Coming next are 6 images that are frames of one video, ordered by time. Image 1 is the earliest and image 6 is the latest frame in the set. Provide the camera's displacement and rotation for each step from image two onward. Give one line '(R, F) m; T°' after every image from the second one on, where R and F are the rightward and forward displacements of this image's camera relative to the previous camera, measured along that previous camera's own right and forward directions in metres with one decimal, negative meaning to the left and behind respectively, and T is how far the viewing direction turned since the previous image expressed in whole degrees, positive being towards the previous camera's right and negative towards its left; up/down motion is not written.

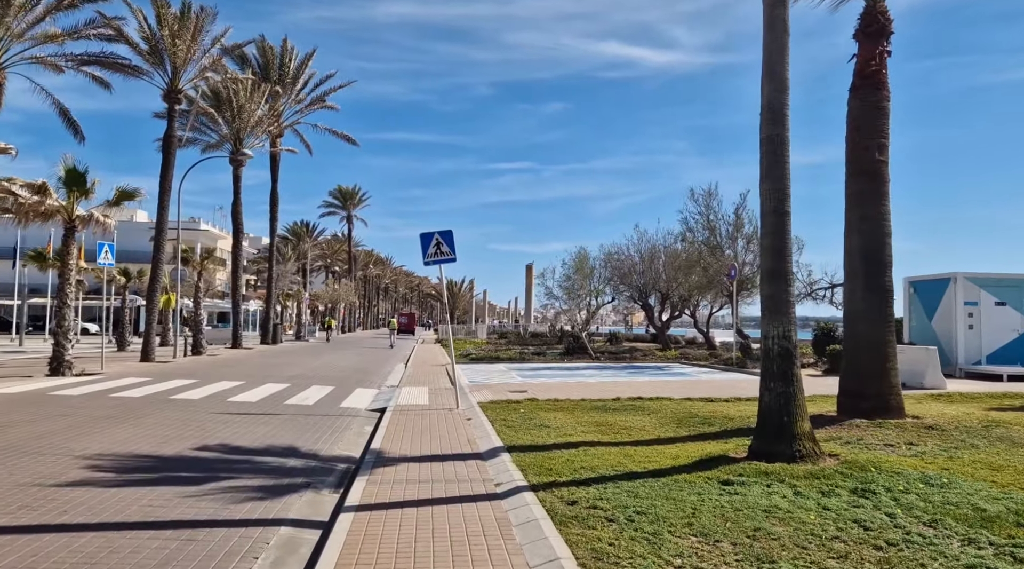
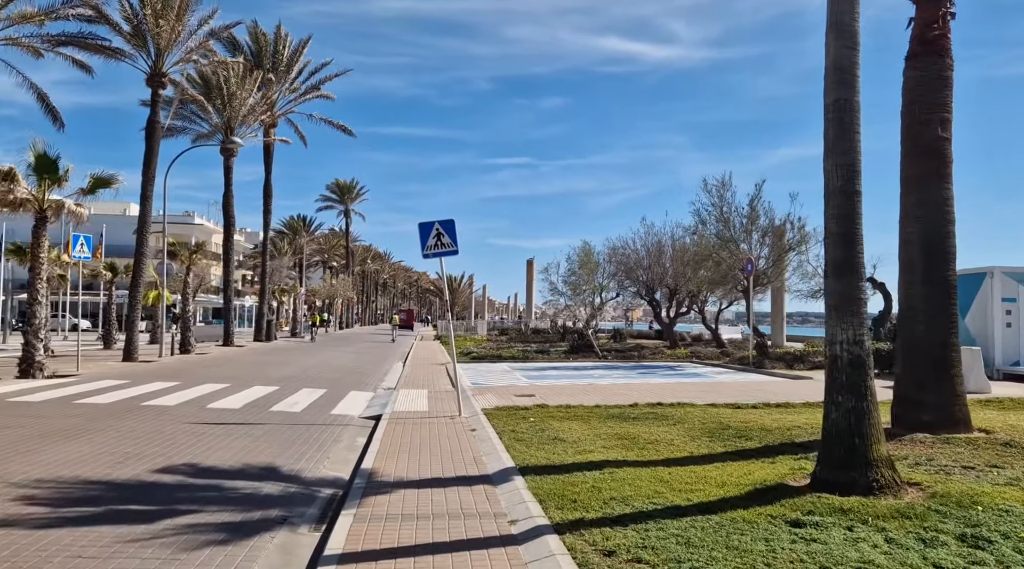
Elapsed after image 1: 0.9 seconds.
(-0.2, +1.3) m; 0°
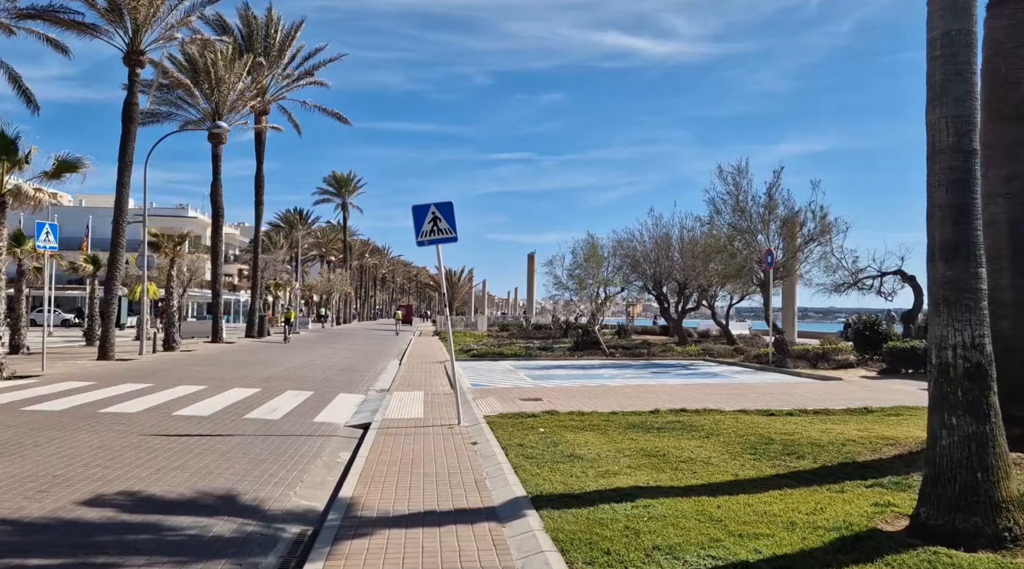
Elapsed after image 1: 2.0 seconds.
(-0.1, +1.5) m; 0°
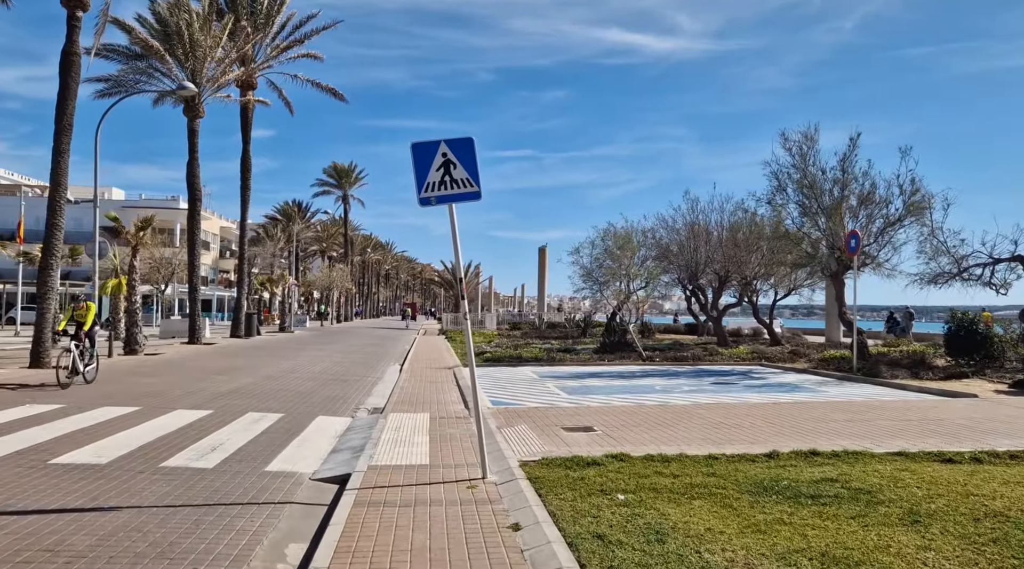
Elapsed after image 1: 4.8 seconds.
(-0.5, +4.0) m; 0°
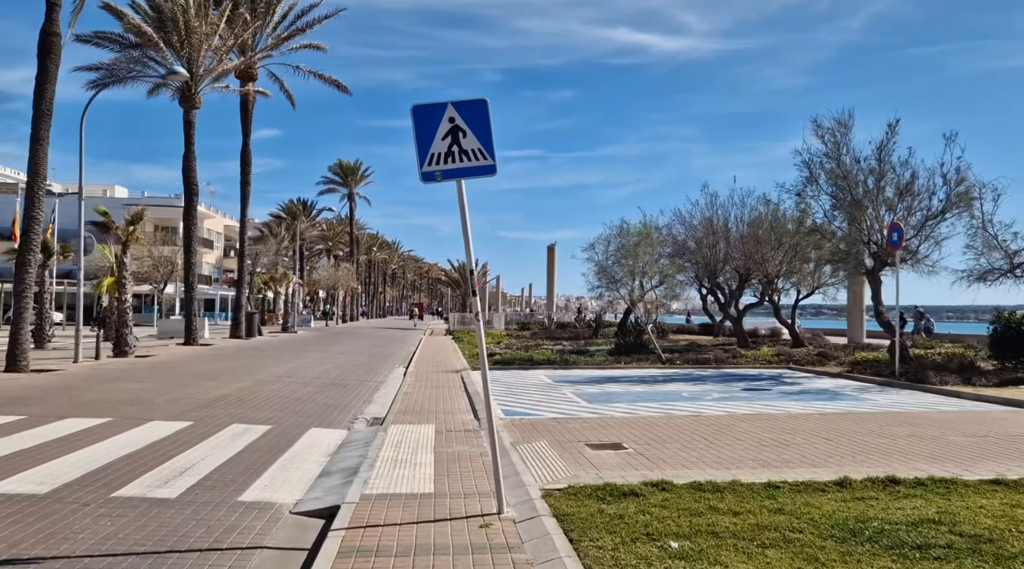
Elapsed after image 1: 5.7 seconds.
(-0.1, +1.3) m; -1°
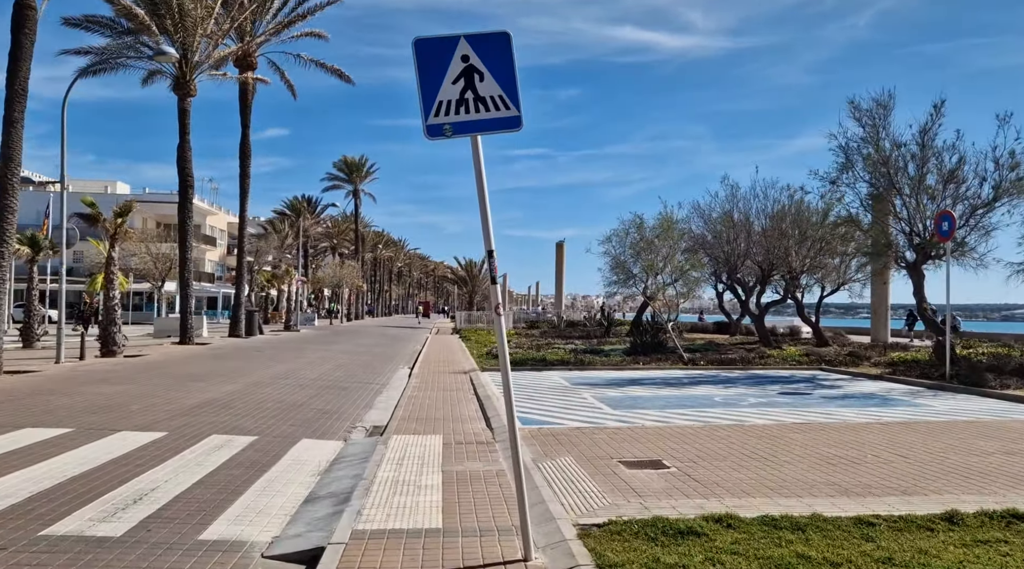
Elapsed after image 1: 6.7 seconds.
(-0.2, +1.3) m; -1°
